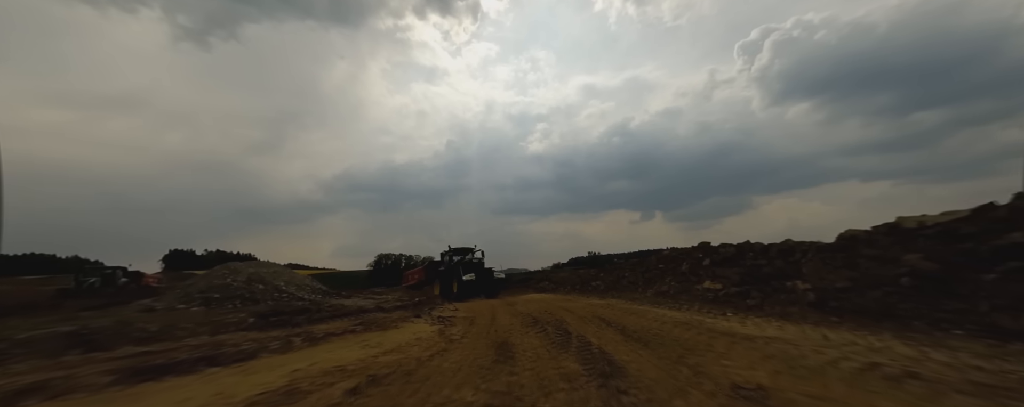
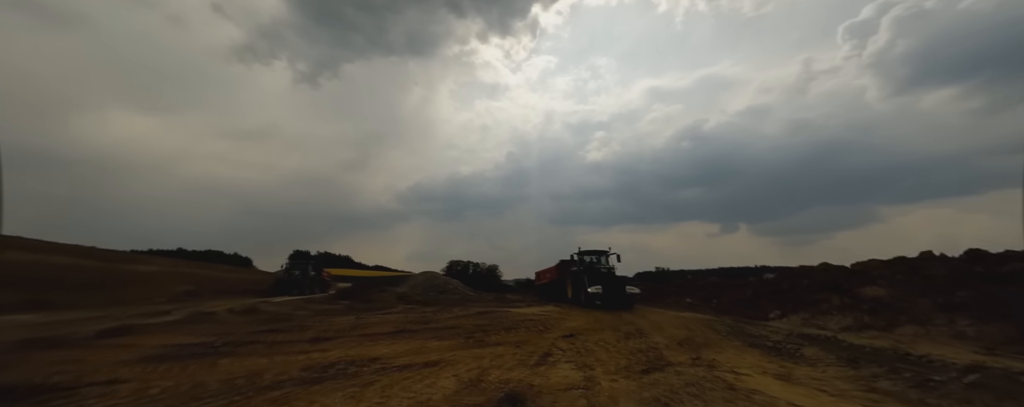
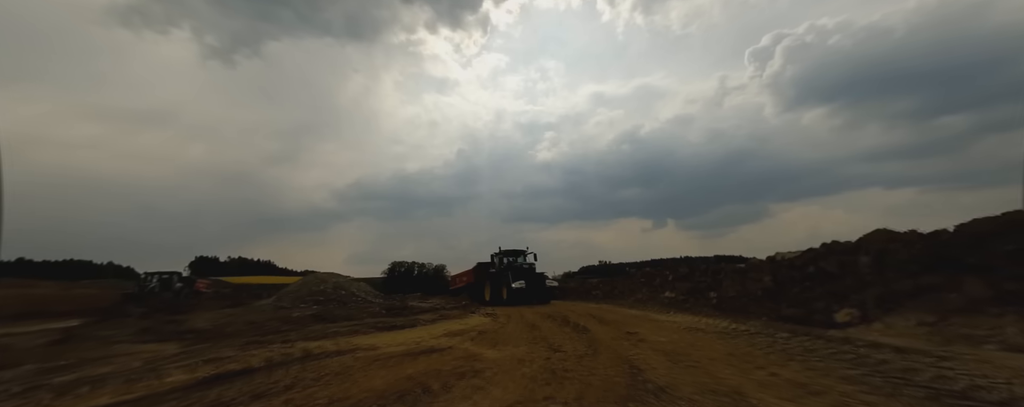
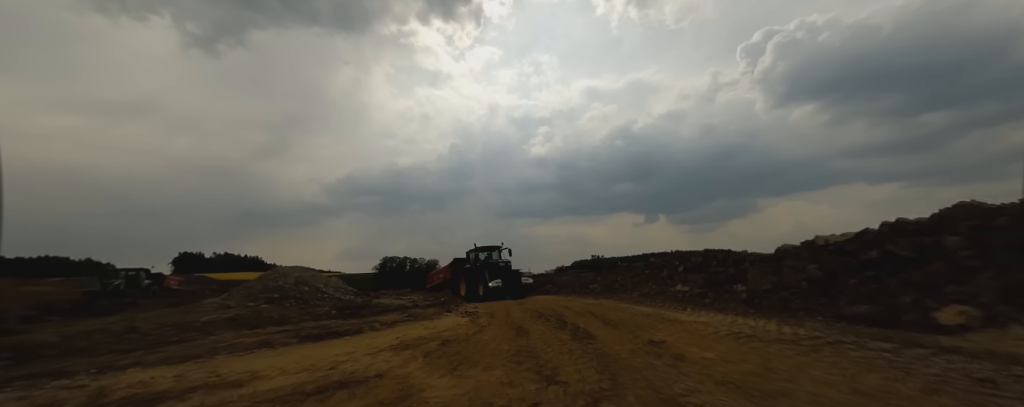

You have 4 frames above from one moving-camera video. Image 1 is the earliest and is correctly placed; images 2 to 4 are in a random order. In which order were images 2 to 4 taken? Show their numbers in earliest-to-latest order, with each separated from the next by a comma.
4, 3, 2
